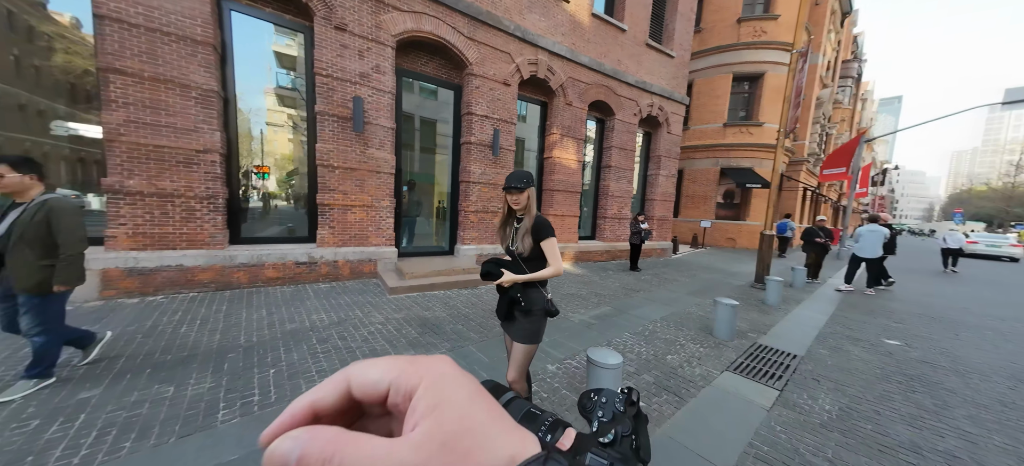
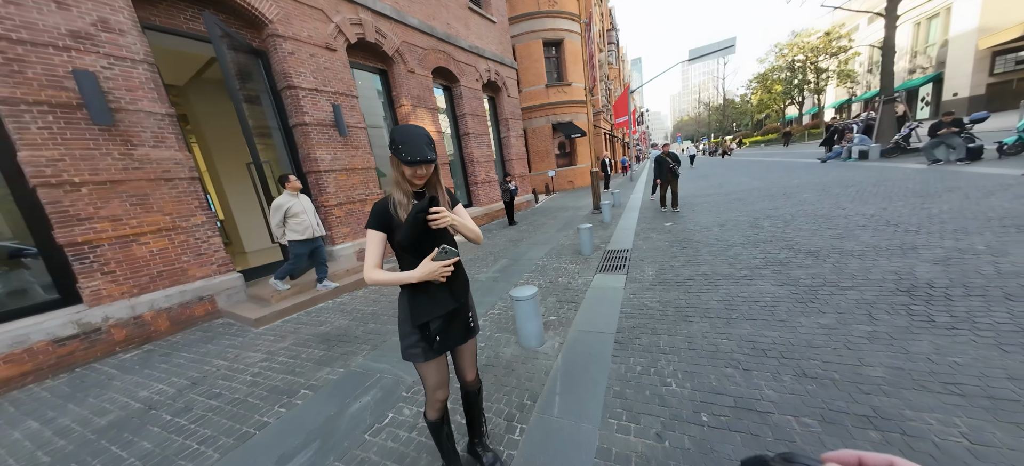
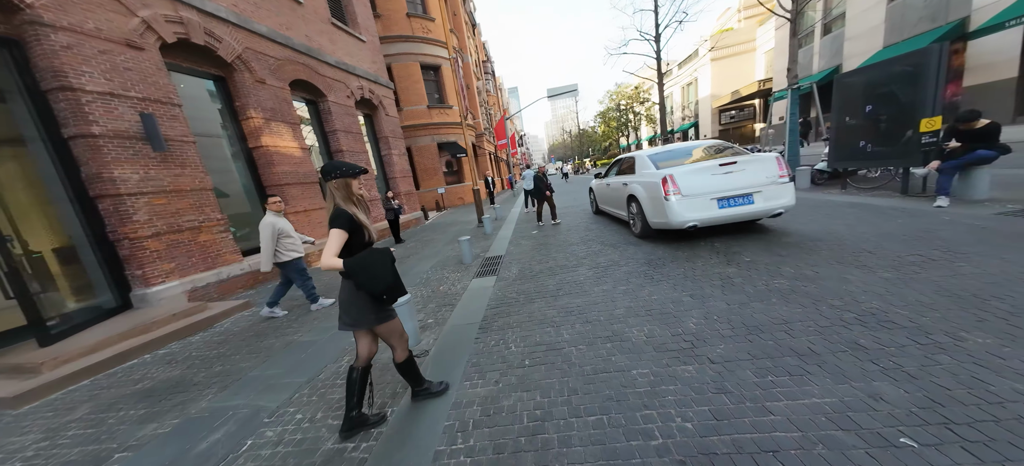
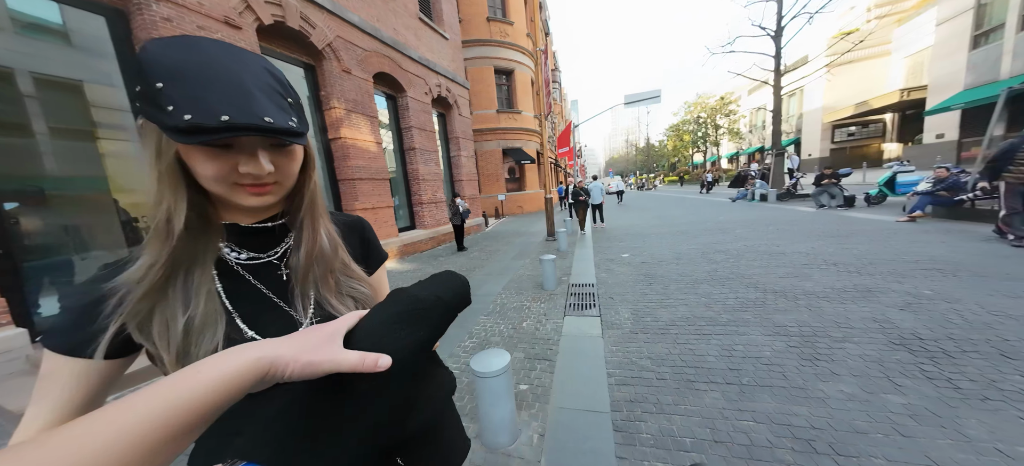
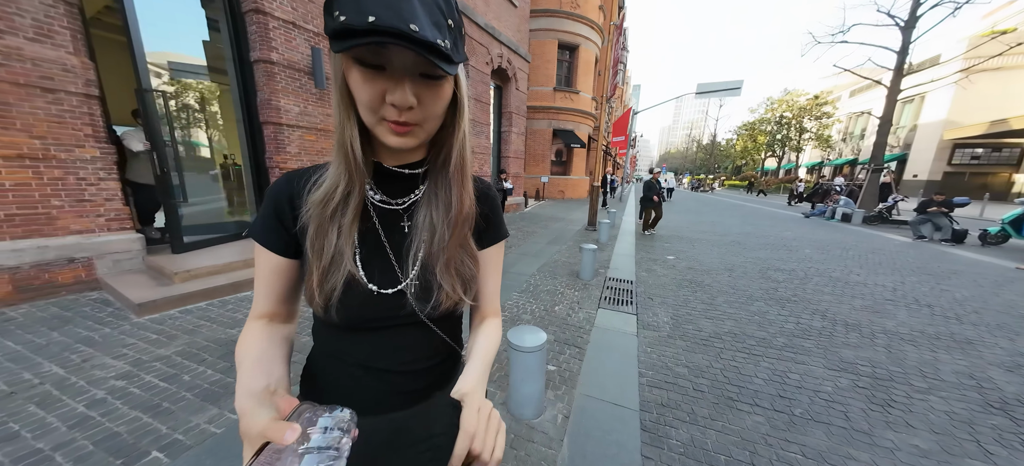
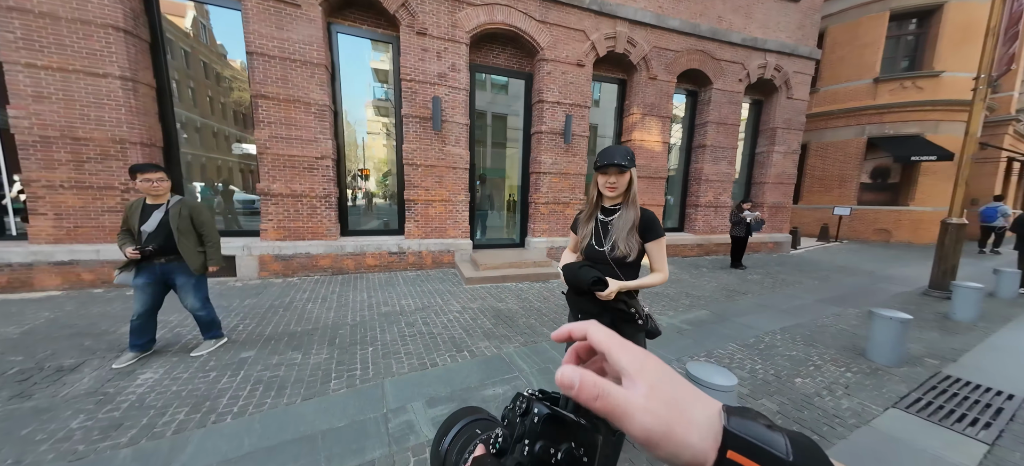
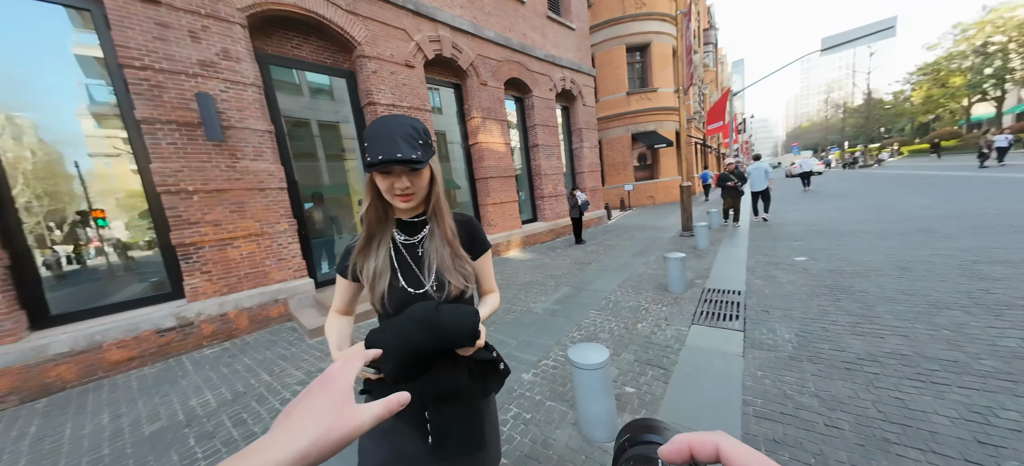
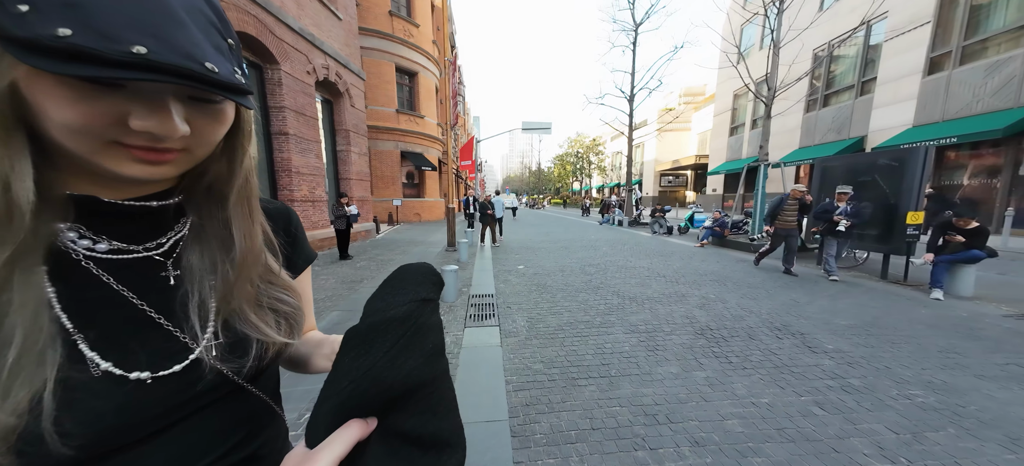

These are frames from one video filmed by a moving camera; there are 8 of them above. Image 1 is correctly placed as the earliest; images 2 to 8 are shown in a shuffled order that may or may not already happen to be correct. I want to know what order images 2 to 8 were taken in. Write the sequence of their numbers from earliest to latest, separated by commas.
6, 7, 4, 8, 5, 2, 3
